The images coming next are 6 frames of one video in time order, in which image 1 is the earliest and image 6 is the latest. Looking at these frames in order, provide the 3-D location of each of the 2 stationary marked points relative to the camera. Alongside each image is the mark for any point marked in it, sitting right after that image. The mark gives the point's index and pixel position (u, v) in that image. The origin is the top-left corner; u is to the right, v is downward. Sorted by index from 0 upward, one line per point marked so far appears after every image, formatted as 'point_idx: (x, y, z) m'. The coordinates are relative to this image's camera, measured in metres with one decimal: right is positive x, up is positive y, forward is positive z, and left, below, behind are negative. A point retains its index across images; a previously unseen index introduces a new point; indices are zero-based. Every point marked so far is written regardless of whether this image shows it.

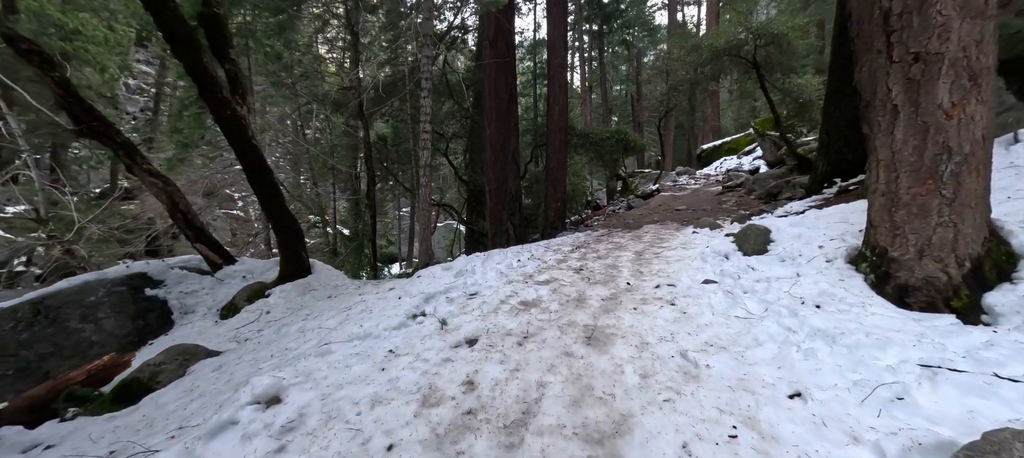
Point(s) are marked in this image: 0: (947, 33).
0: (+3.4, +1.5, +3.2) m
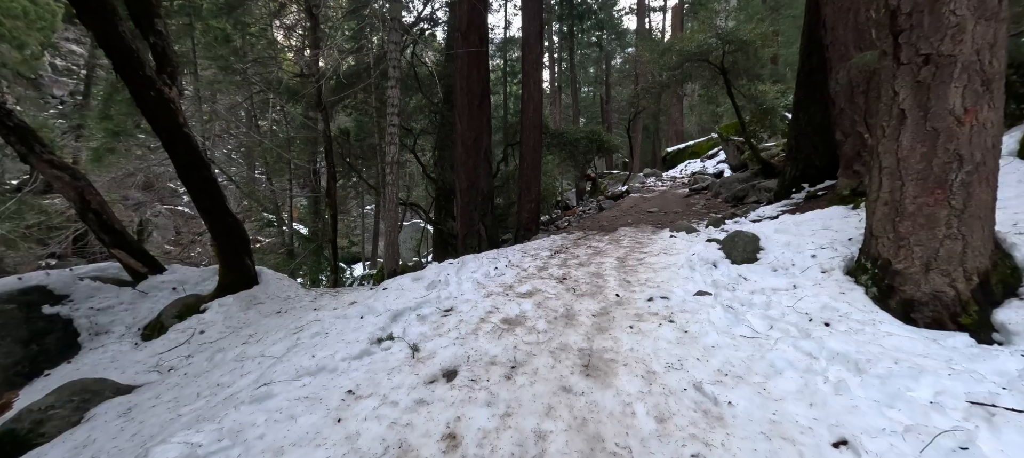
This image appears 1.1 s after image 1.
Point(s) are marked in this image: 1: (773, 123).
0: (+3.3, +1.4, +3.0) m
1: (+8.1, +3.3, +12.9) m
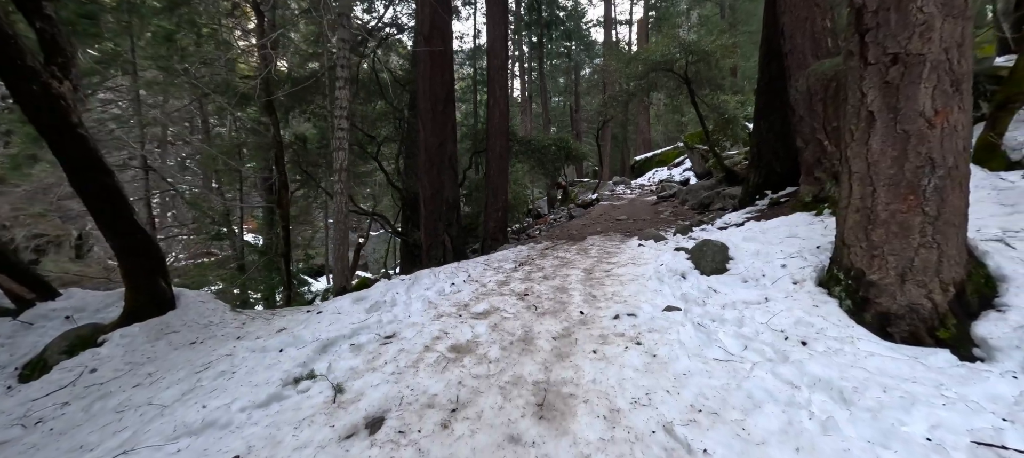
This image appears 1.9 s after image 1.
0: (+2.9, +1.4, +2.9) m
1: (+7.1, +3.1, +13.0) m
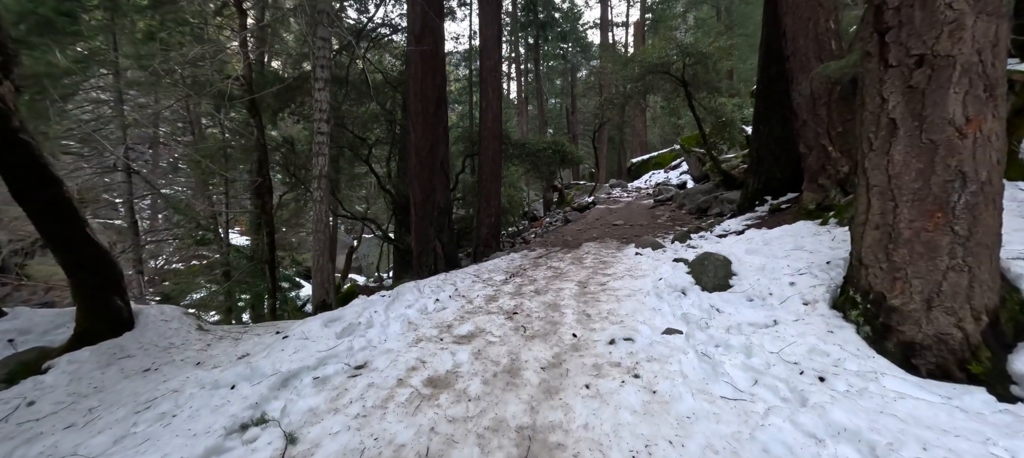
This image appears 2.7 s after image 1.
0: (+2.8, +1.2, +2.6) m
1: (+6.9, +2.9, +12.8) m
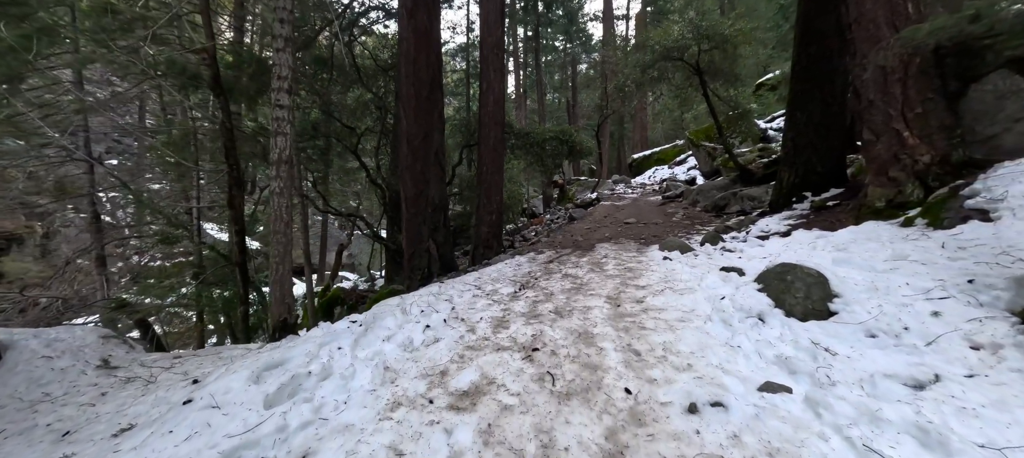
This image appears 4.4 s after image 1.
0: (+3.0, +1.2, +1.4) m
1: (+7.0, +2.9, +11.6) m
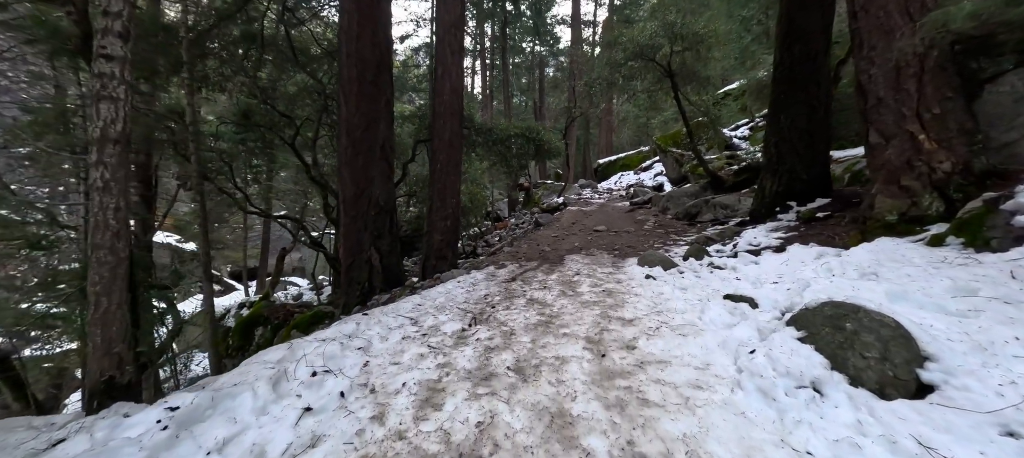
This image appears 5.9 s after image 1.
0: (+2.8, +1.0, +0.4) m
1: (+6.0, +2.6, +11.0) m
